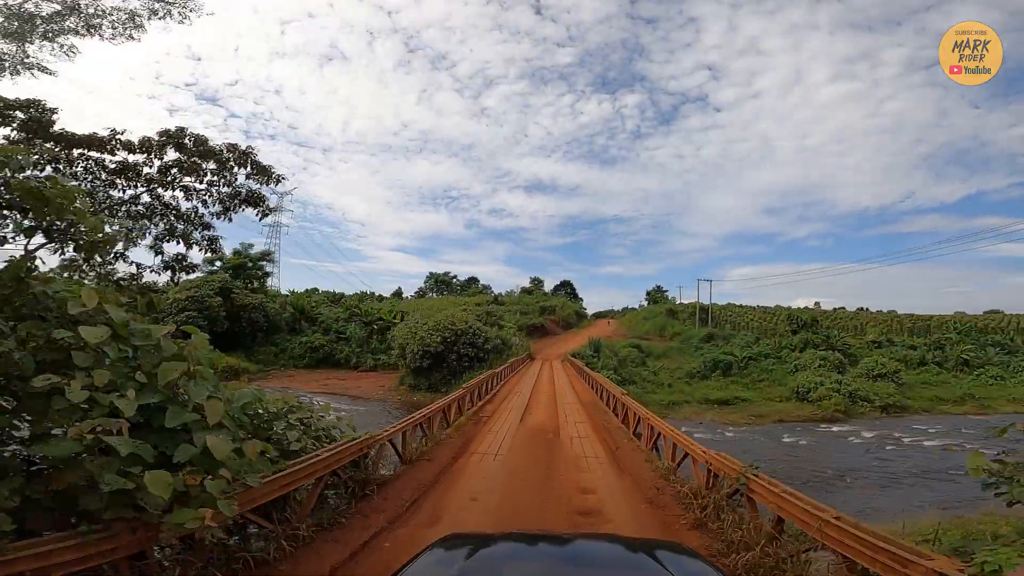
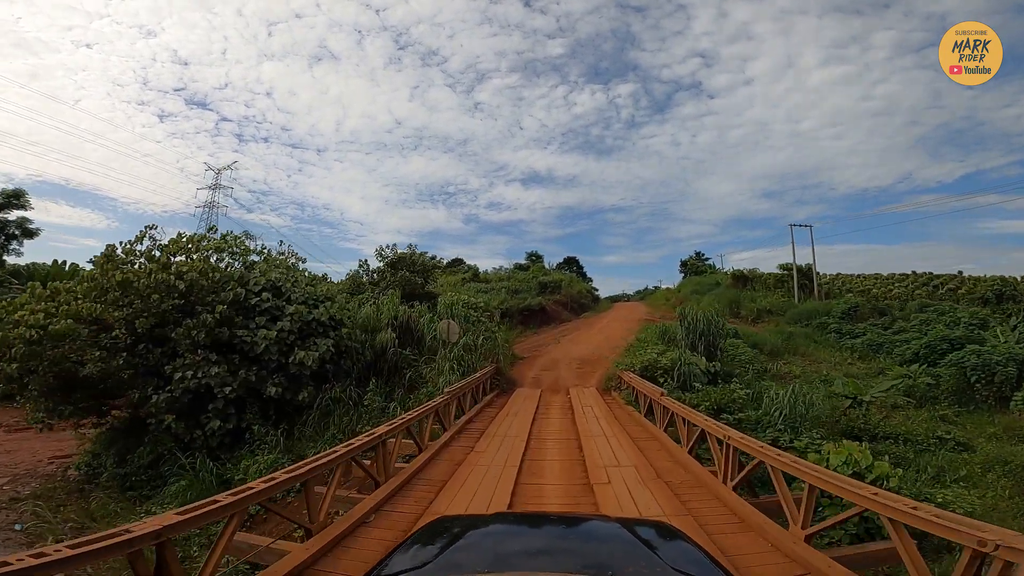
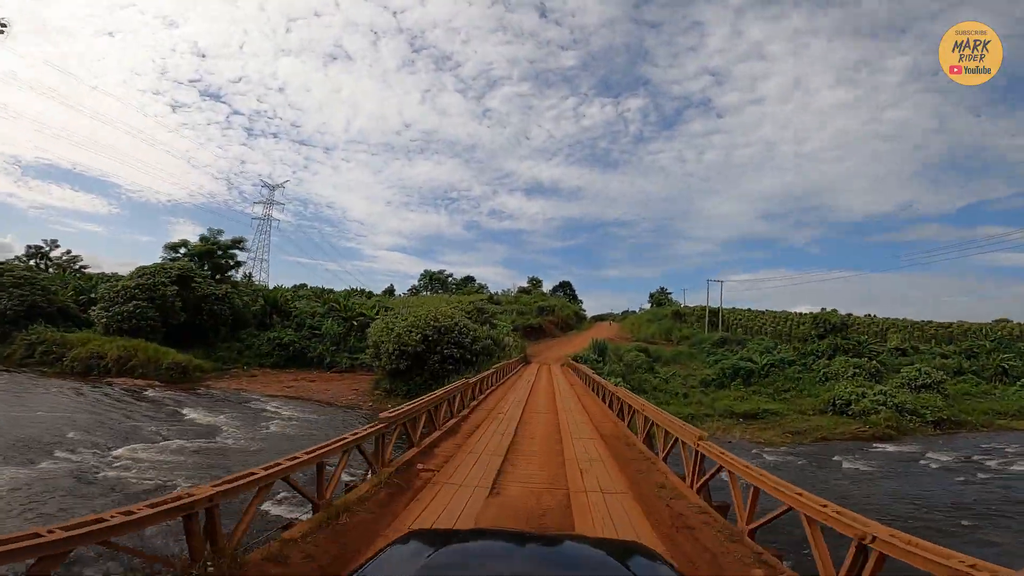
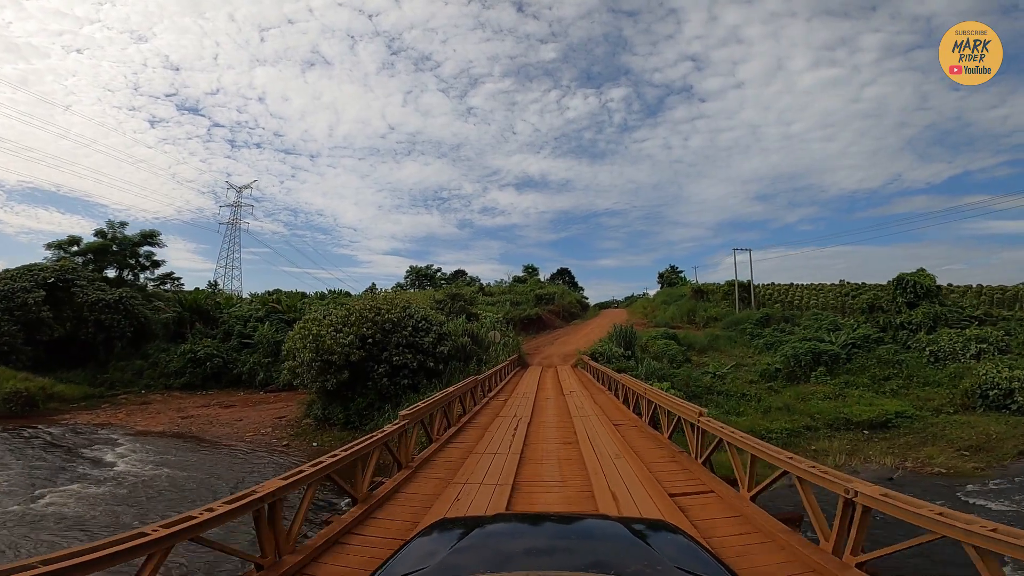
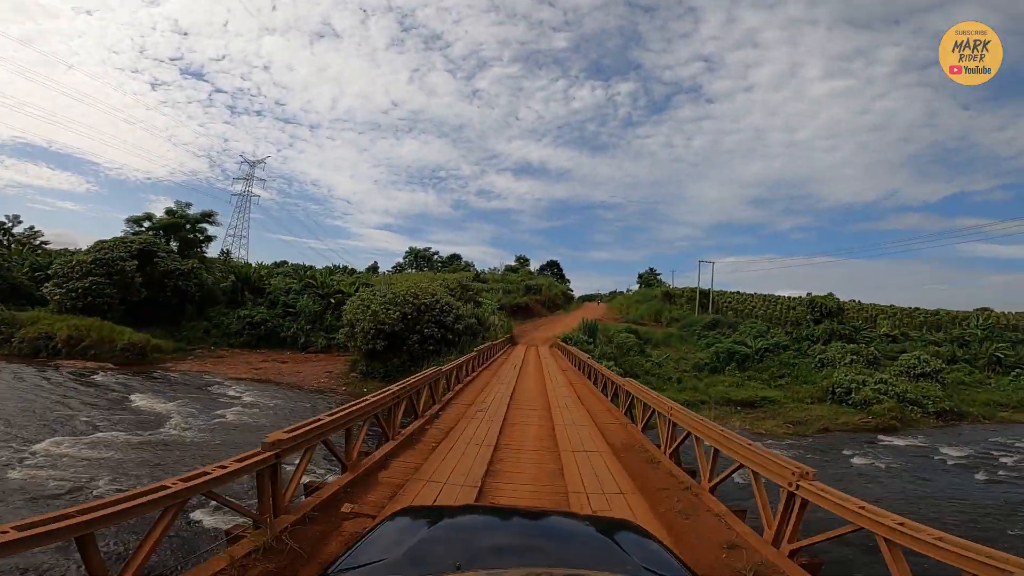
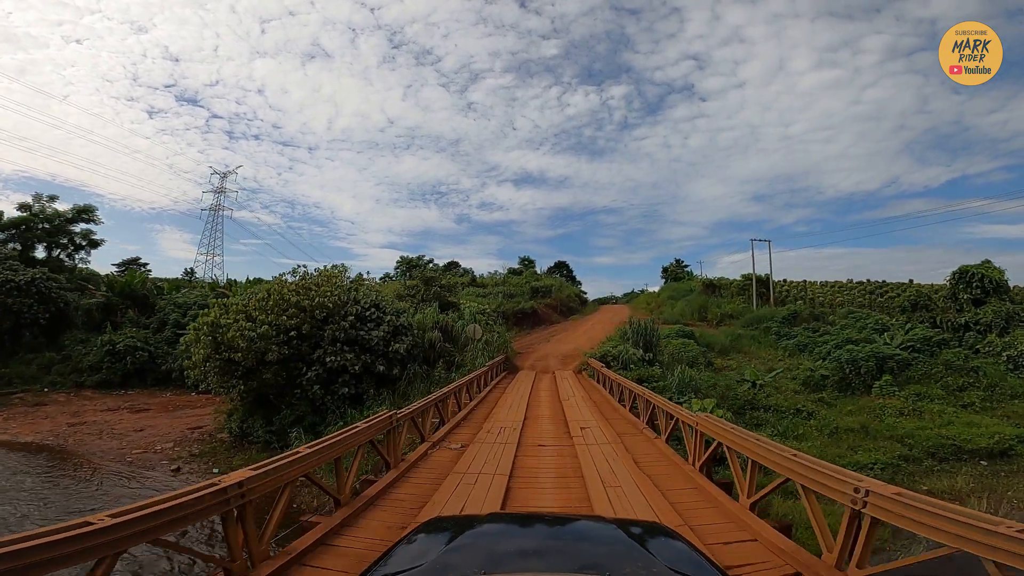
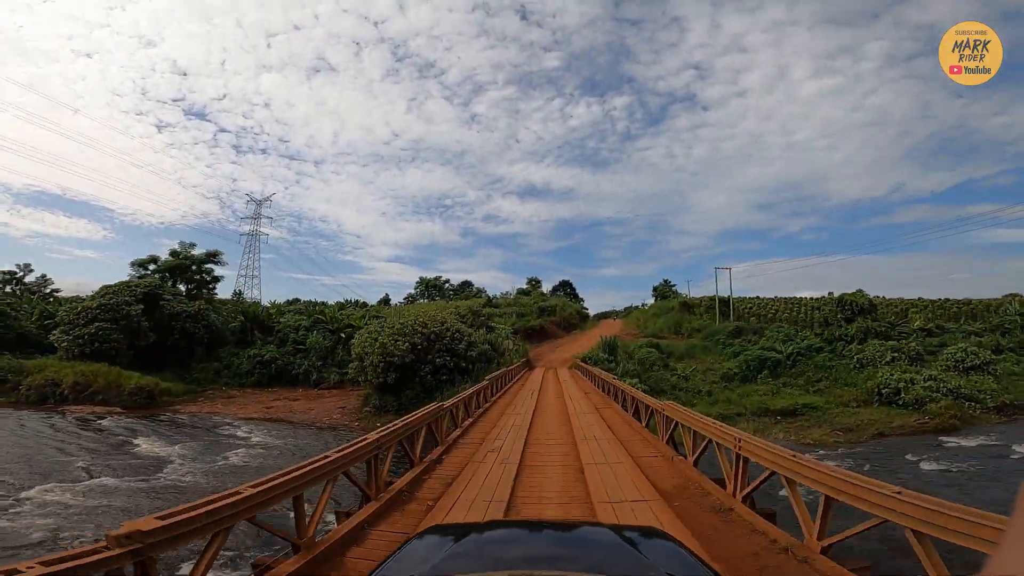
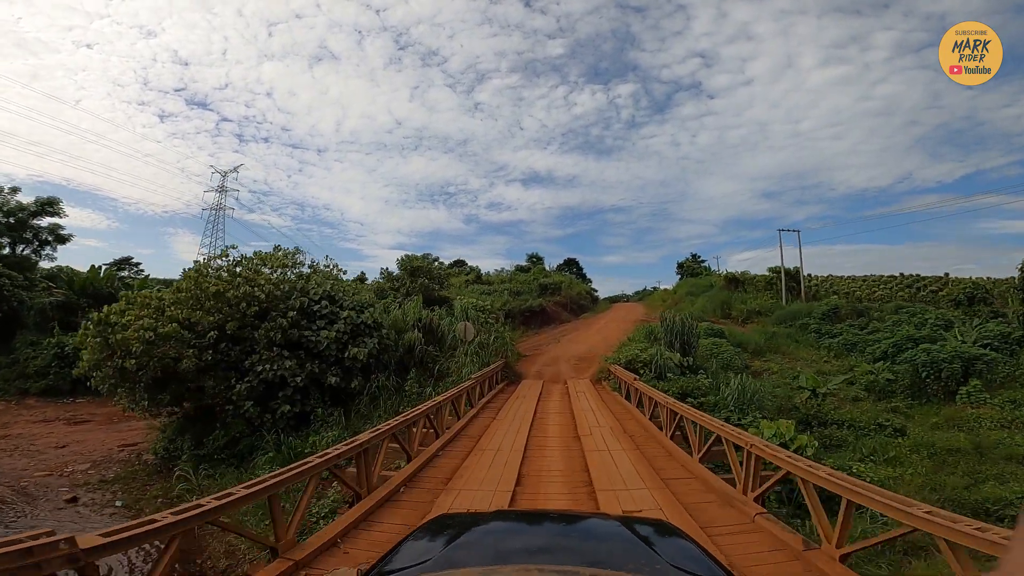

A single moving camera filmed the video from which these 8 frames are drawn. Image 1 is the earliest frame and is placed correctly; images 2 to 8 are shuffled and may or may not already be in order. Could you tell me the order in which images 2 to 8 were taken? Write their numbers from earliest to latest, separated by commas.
3, 5, 7, 4, 6, 8, 2
